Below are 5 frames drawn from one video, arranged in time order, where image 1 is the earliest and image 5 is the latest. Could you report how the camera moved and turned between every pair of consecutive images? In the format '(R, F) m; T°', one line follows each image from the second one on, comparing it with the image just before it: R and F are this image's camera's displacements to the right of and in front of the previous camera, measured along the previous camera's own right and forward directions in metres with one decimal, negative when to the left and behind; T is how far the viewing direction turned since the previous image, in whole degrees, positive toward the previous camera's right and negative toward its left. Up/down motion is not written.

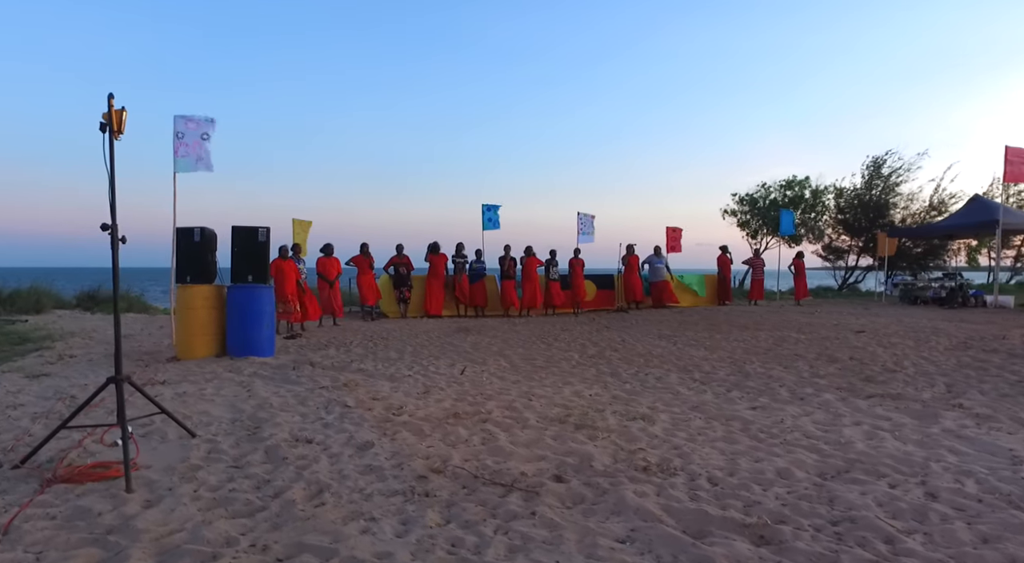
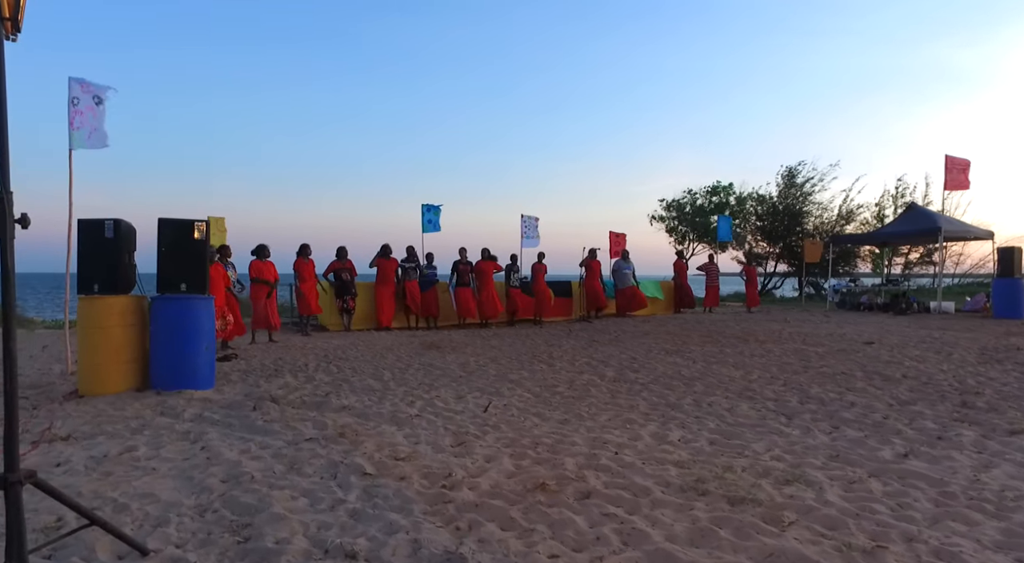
(-1.0, +1.6) m; +8°
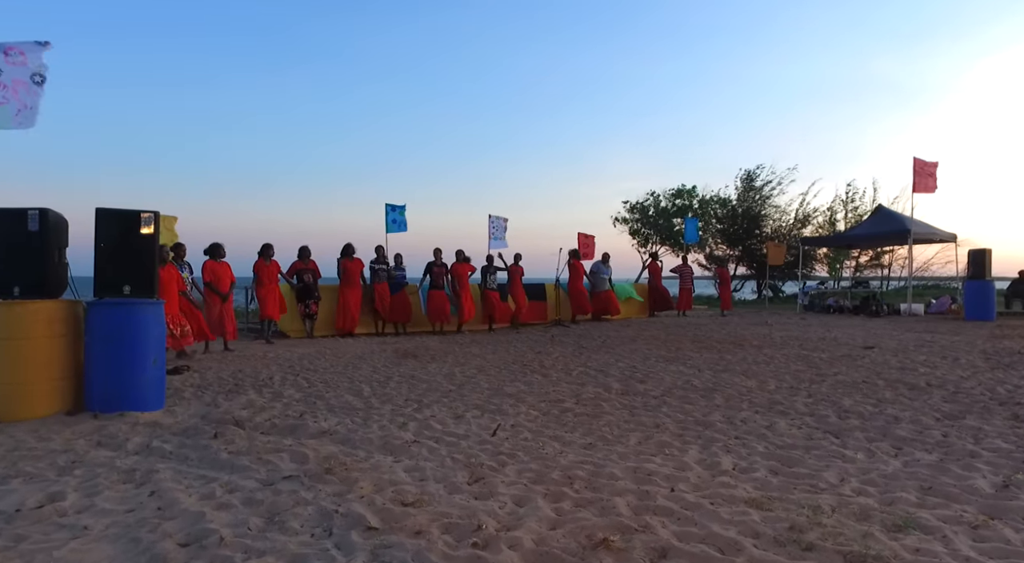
(-0.4, +0.8) m; +4°
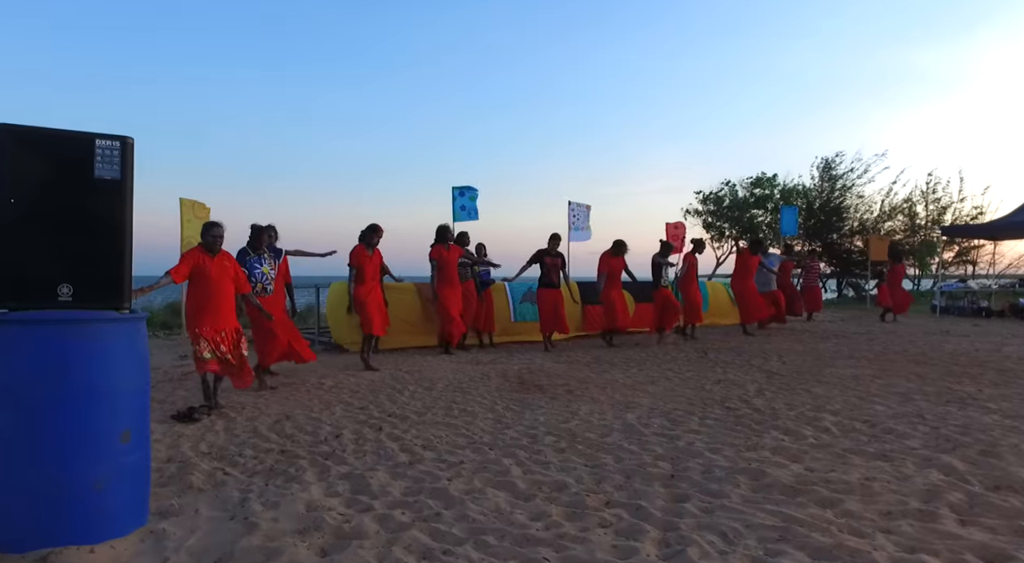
(-1.2, +2.8) m; -3°
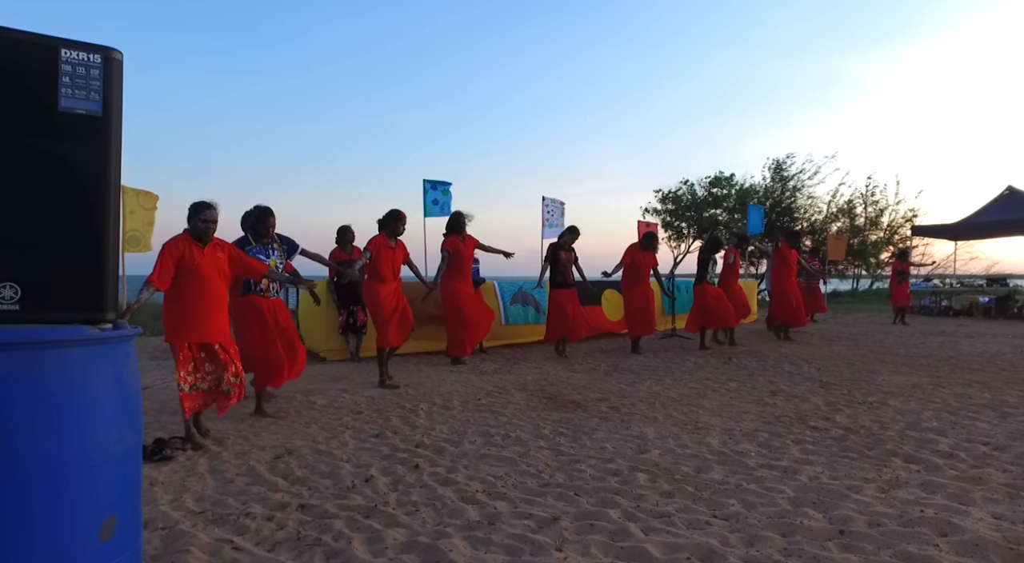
(-0.7, +0.9) m; +5°
